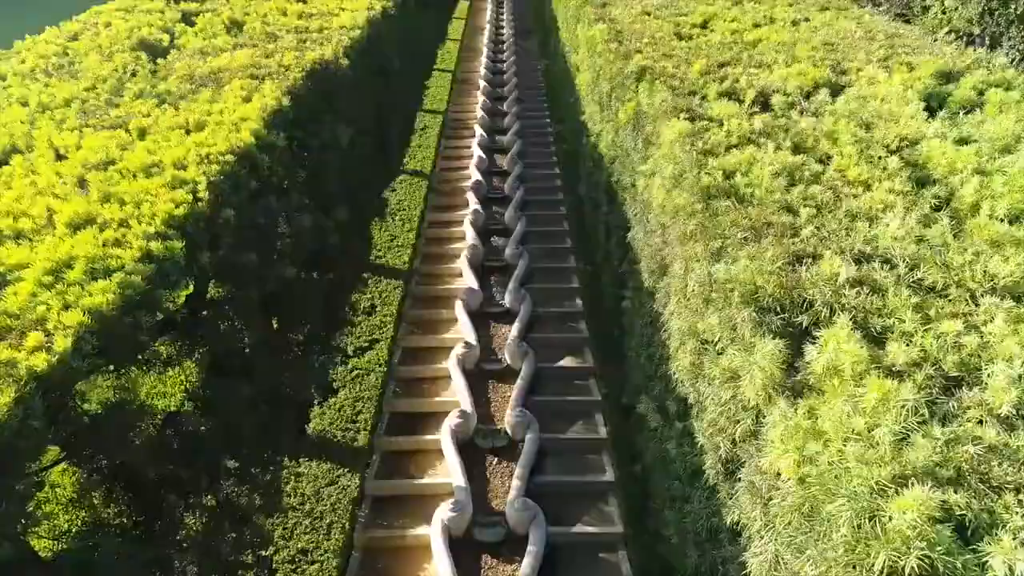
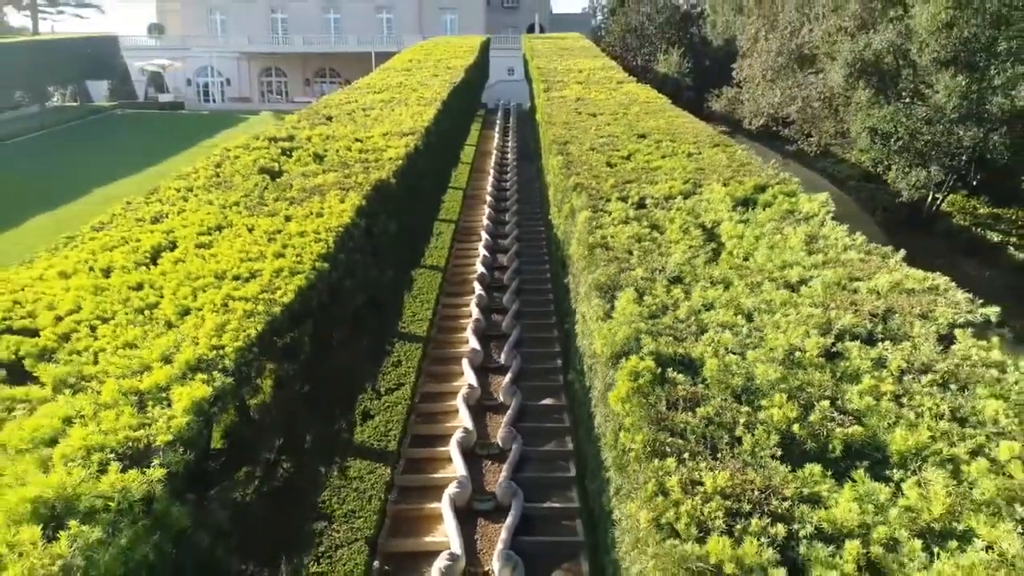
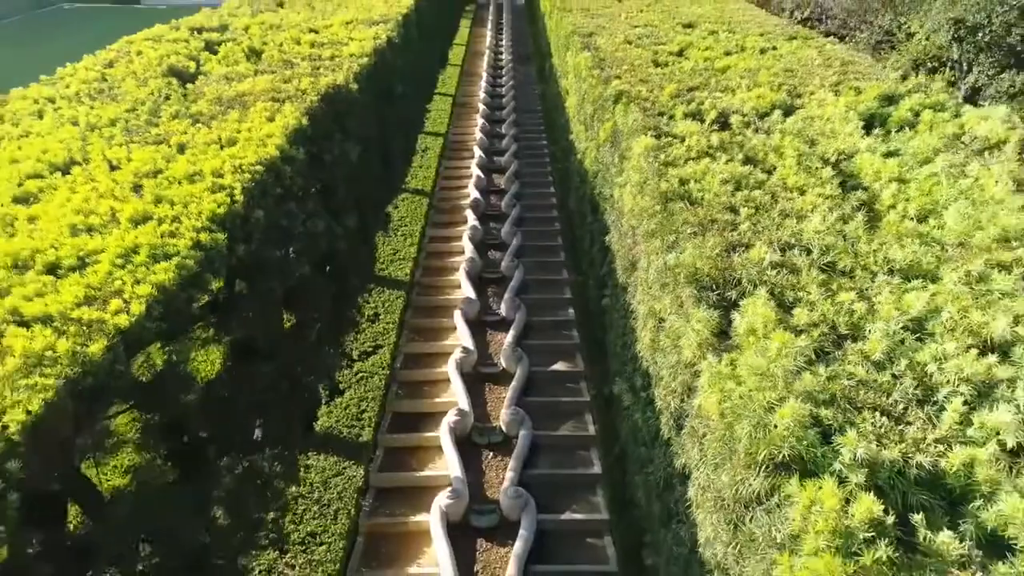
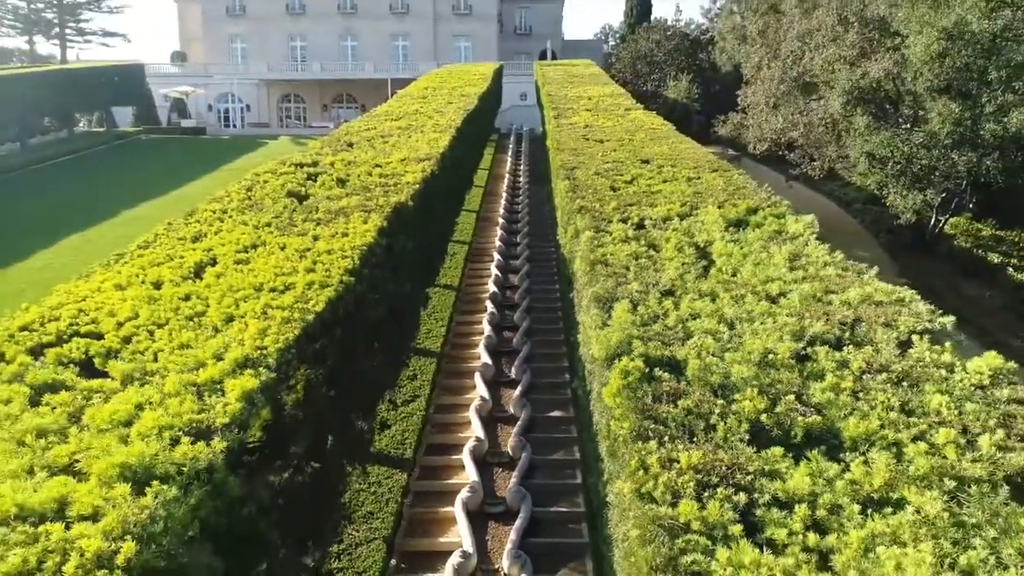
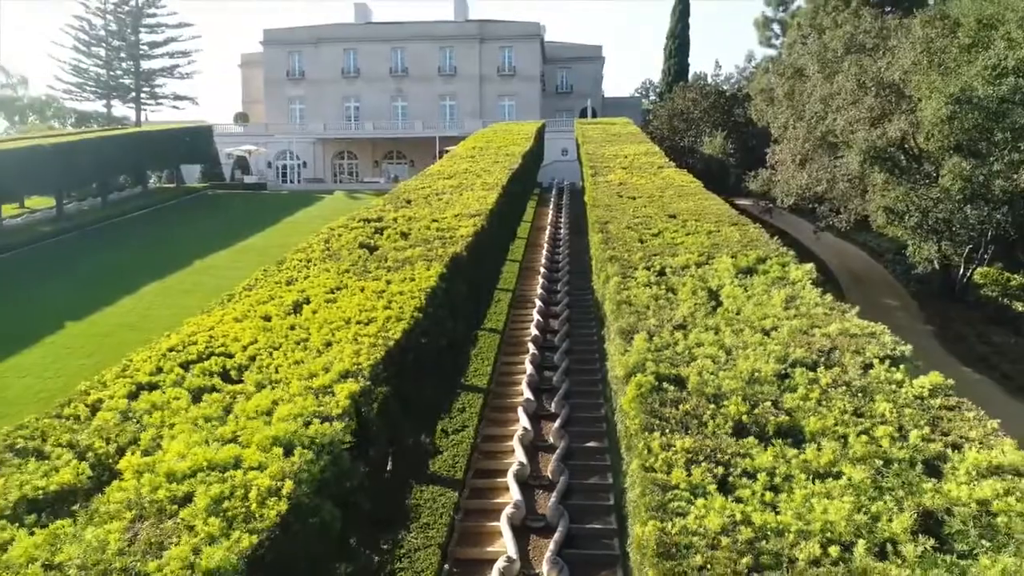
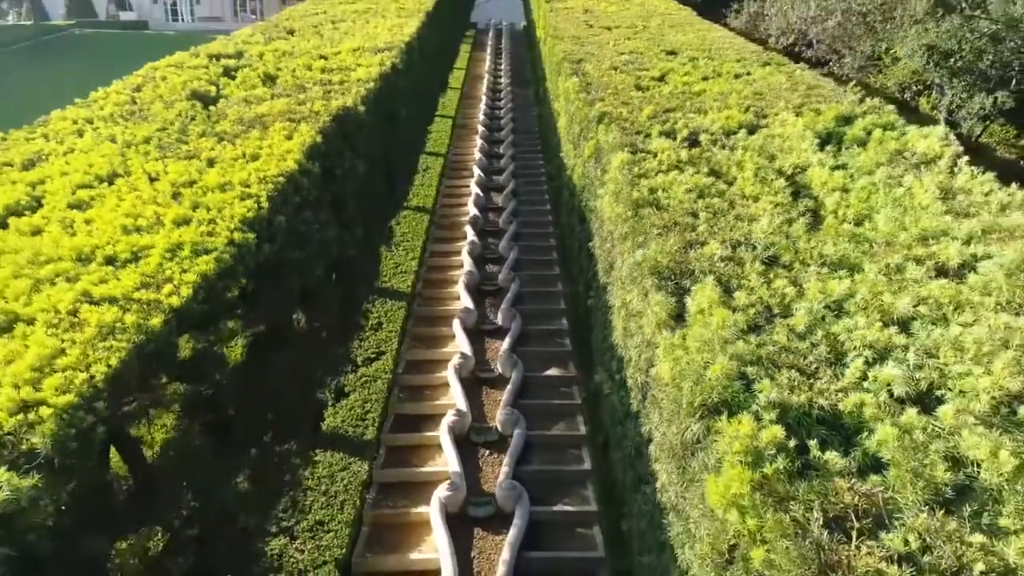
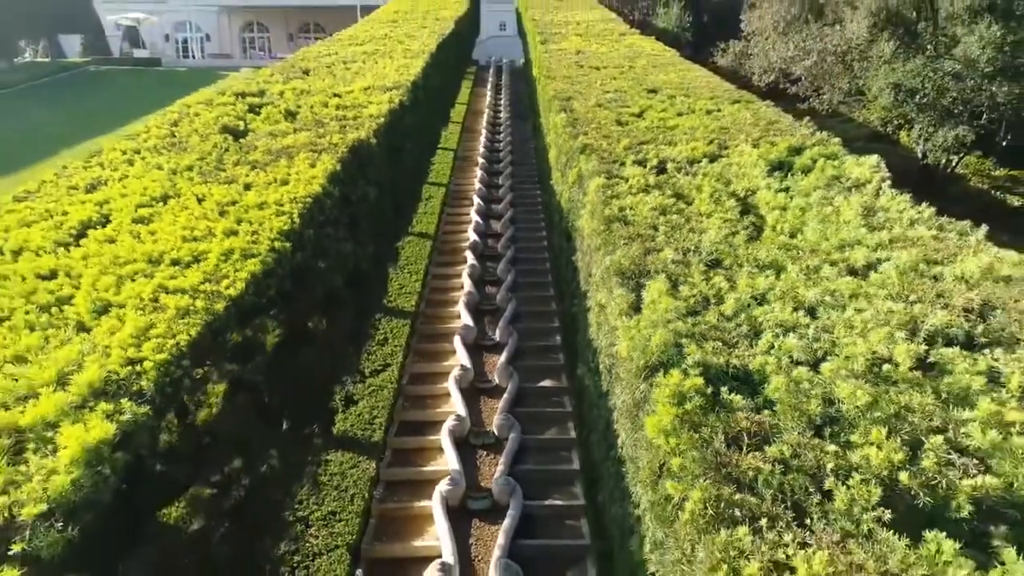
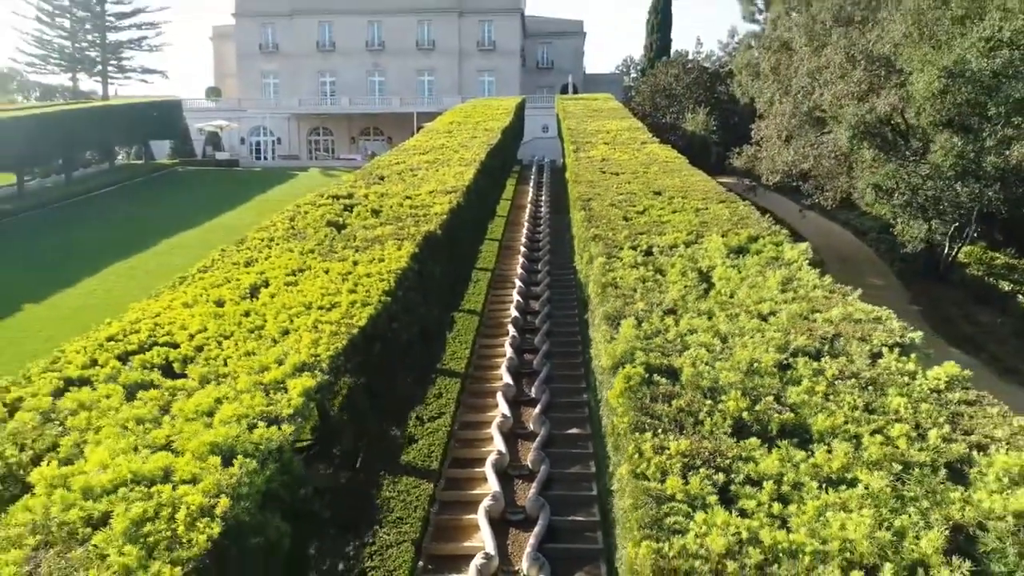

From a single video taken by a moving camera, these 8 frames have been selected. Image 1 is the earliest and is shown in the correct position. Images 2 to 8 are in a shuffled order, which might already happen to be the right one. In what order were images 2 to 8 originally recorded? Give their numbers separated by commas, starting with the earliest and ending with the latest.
3, 6, 7, 2, 4, 8, 5
